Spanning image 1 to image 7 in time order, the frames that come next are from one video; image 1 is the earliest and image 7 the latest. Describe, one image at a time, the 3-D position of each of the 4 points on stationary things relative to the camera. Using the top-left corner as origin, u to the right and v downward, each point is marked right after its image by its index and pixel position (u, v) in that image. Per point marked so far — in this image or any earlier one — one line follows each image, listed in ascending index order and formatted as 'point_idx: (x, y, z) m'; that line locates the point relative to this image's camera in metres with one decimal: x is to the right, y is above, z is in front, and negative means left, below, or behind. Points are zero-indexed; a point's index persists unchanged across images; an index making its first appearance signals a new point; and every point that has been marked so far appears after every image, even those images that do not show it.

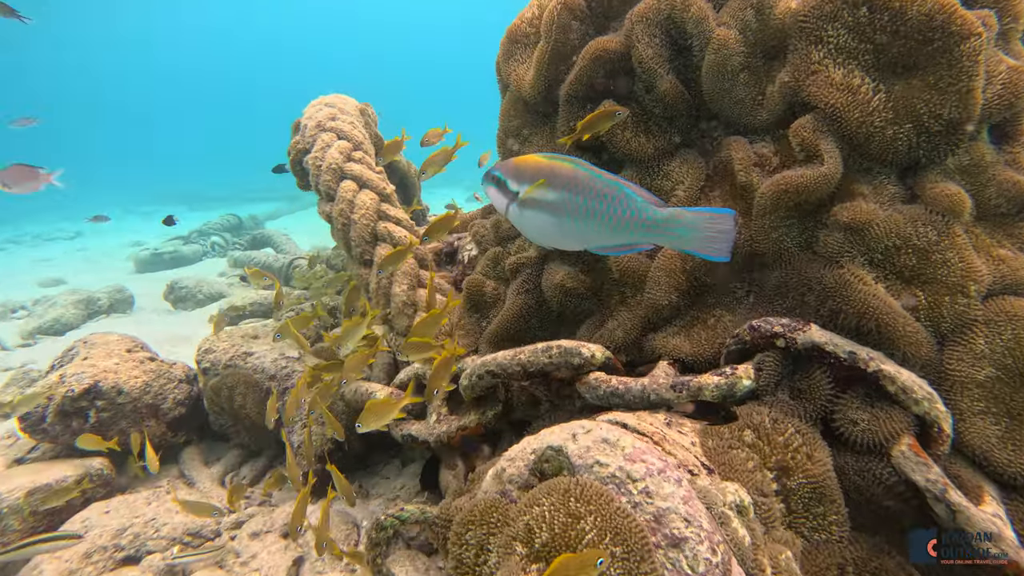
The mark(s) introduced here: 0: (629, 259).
0: (+0.6, +0.1, +3.3) m
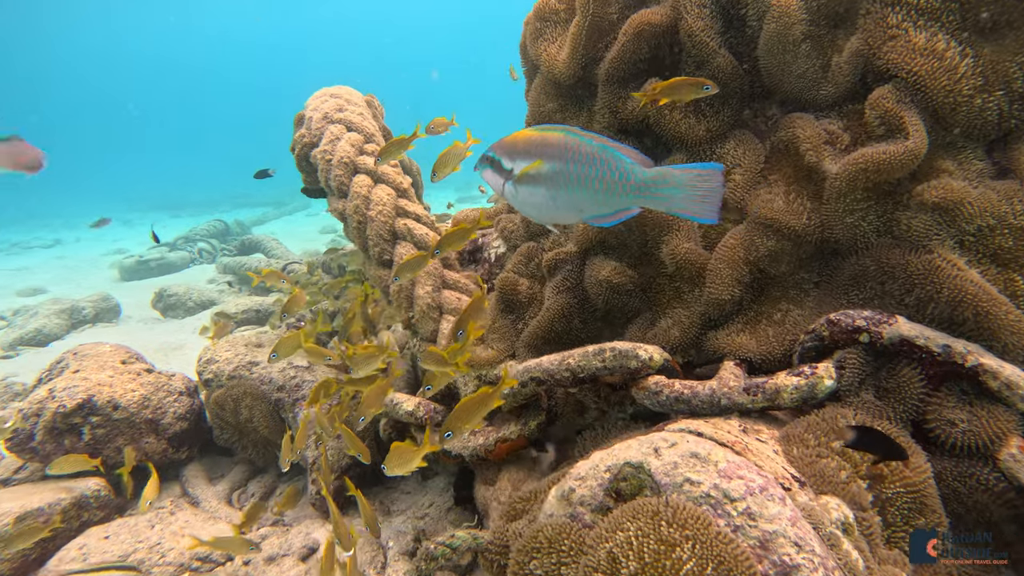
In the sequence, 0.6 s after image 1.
0: (+0.8, +0.2, +3.0) m
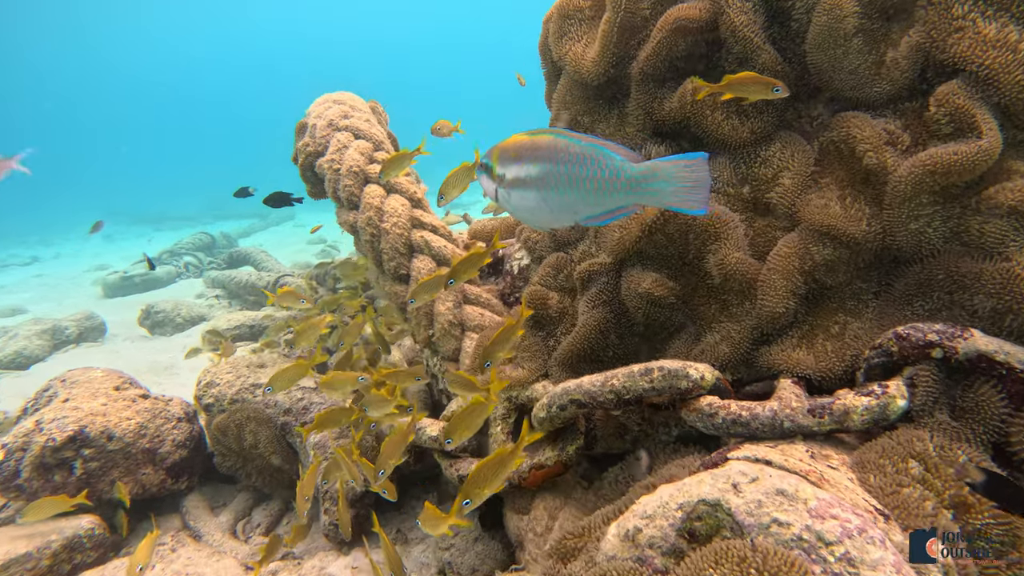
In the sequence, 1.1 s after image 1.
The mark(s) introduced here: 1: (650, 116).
0: (+0.9, +0.1, +2.8) m
1: (+0.6, +0.8, +3.2) m
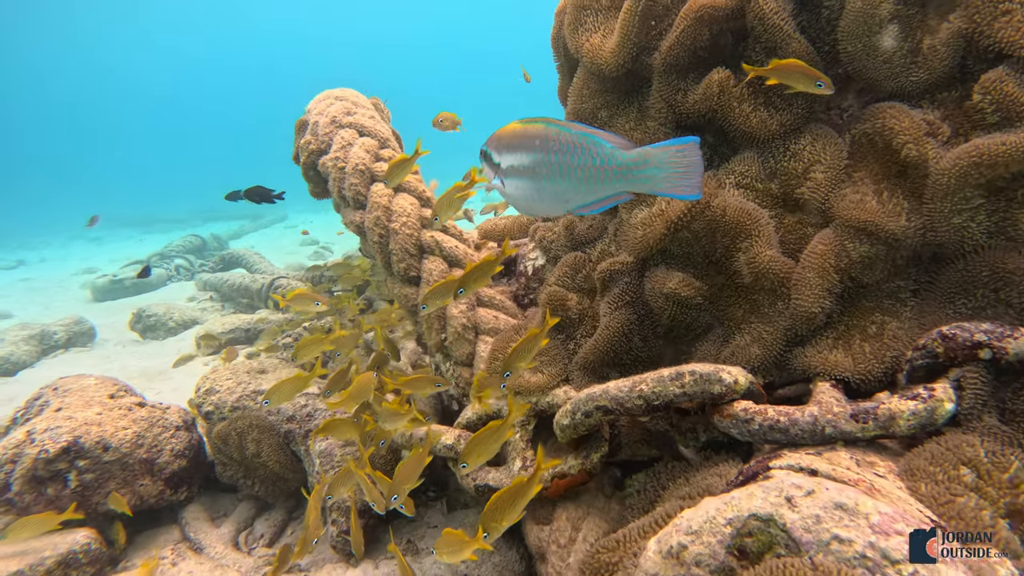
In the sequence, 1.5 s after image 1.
0: (+1.0, +0.1, +2.7) m
1: (+0.7, +0.8, +3.0) m
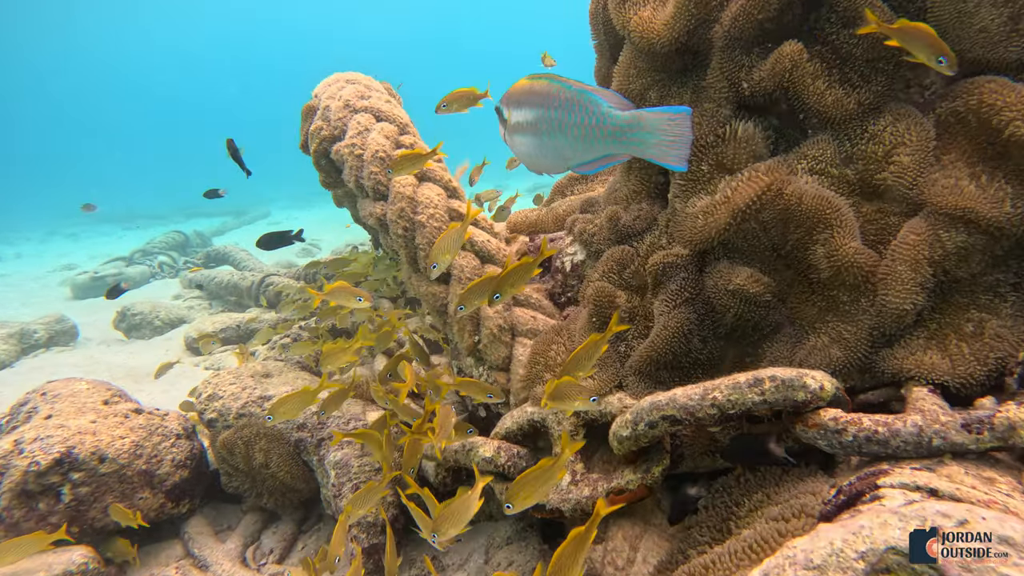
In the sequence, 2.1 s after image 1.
0: (+1.2, +0.1, +2.4) m
1: (+0.9, +0.8, +2.8) m
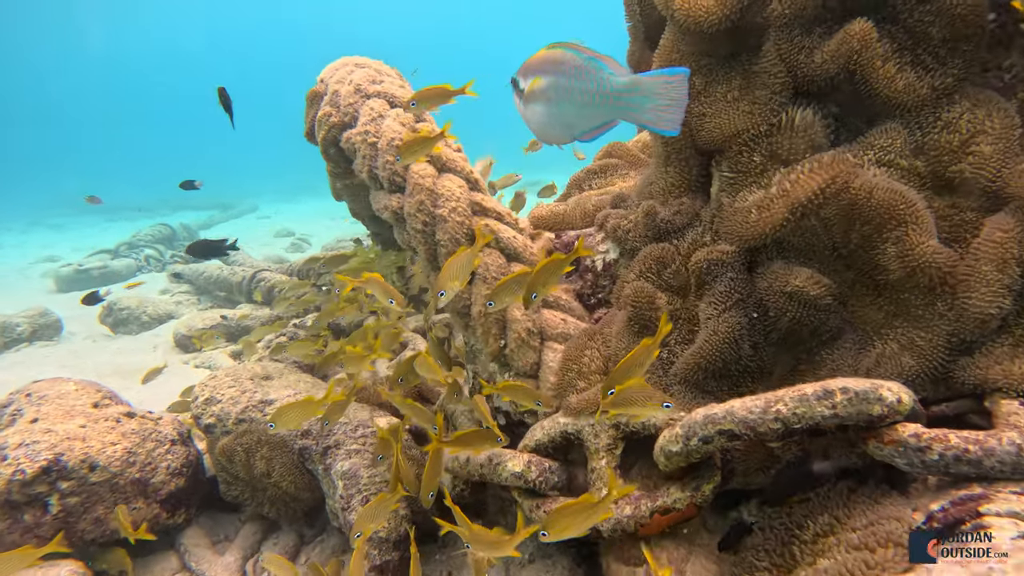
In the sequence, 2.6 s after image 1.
0: (+1.3, +0.1, +2.2) m
1: (+1.0, +0.8, +2.5) m
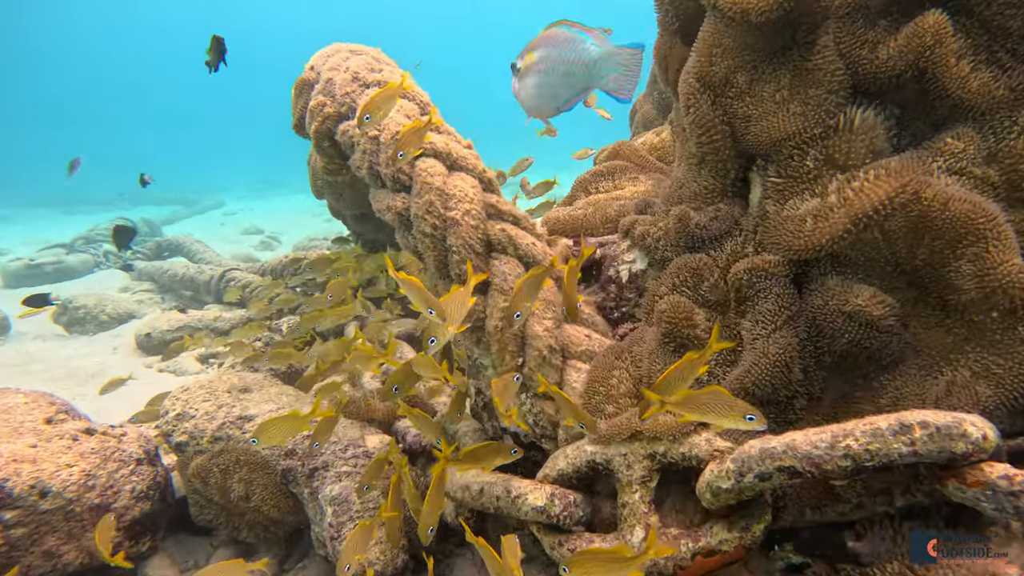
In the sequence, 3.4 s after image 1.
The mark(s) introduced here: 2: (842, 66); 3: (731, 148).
0: (+1.5, +0.1, +2.0) m
1: (+1.1, +0.7, +2.3) m
2: (+1.1, +0.7, +2.3) m
3: (+0.8, +0.5, +2.6) m
